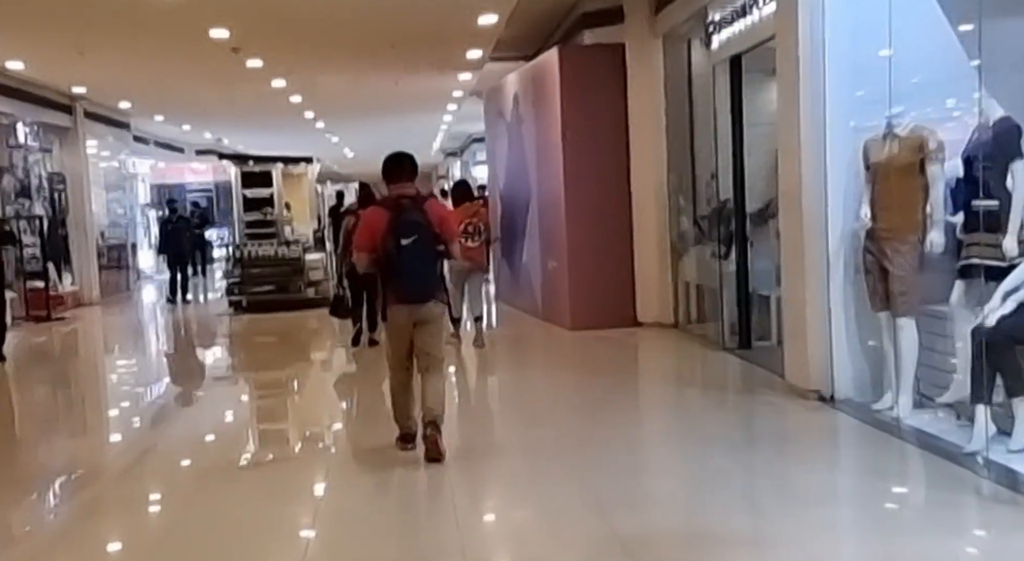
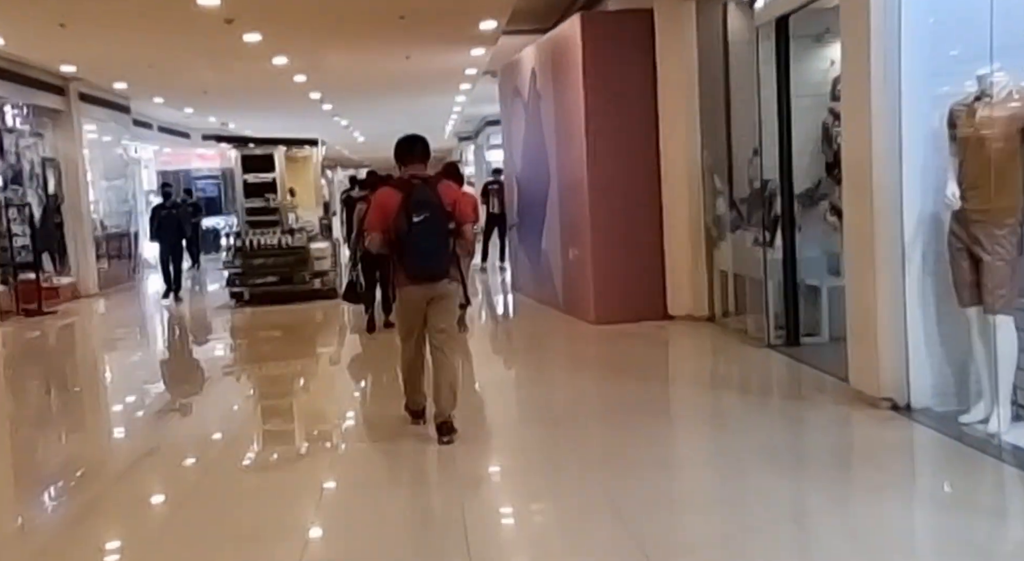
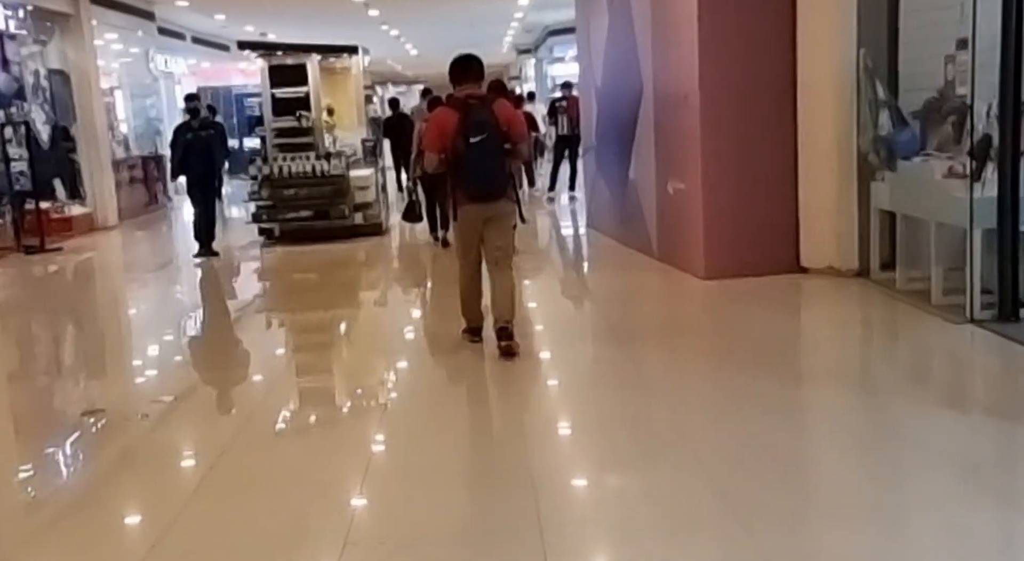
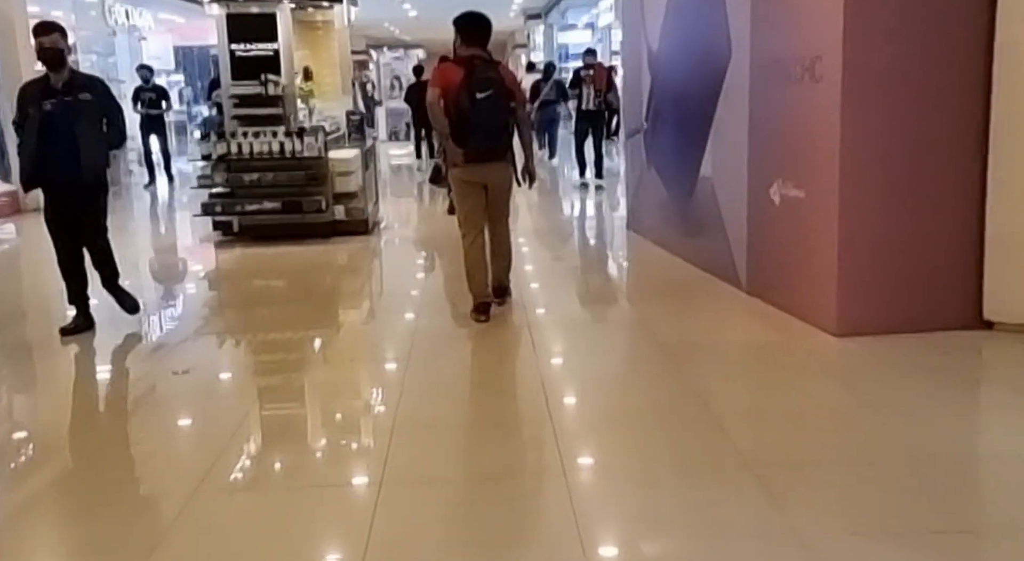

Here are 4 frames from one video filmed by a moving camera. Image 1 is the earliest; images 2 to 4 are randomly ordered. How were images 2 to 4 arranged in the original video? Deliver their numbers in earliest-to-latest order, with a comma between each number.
2, 3, 4
